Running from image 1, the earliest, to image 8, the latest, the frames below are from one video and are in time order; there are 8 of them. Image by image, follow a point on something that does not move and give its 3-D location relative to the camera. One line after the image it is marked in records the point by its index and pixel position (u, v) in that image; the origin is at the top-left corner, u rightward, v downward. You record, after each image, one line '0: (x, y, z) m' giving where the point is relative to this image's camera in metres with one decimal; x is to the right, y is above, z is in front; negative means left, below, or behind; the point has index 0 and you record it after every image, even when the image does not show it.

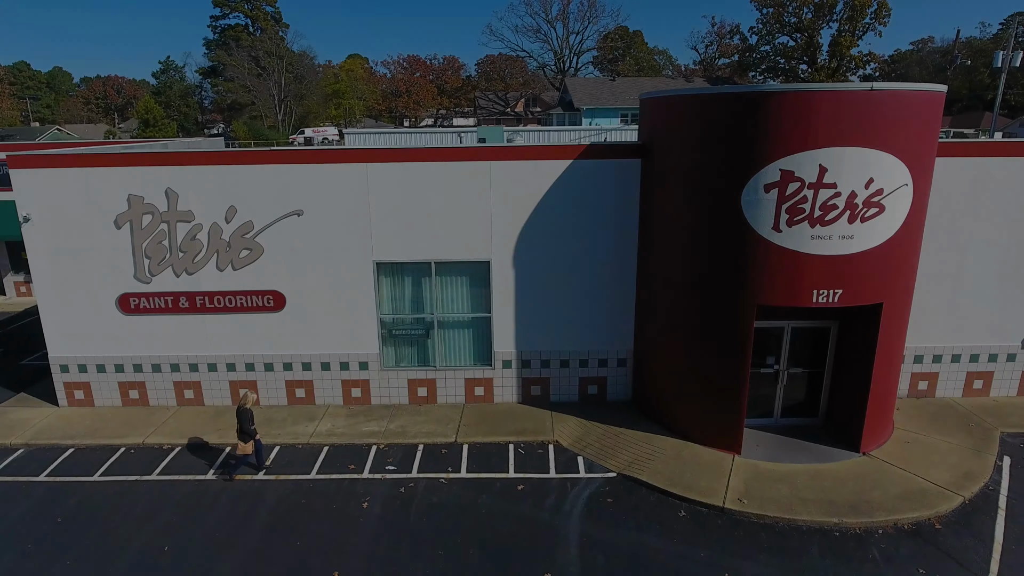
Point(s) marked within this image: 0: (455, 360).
0: (-0.9, -1.2, +12.0) m
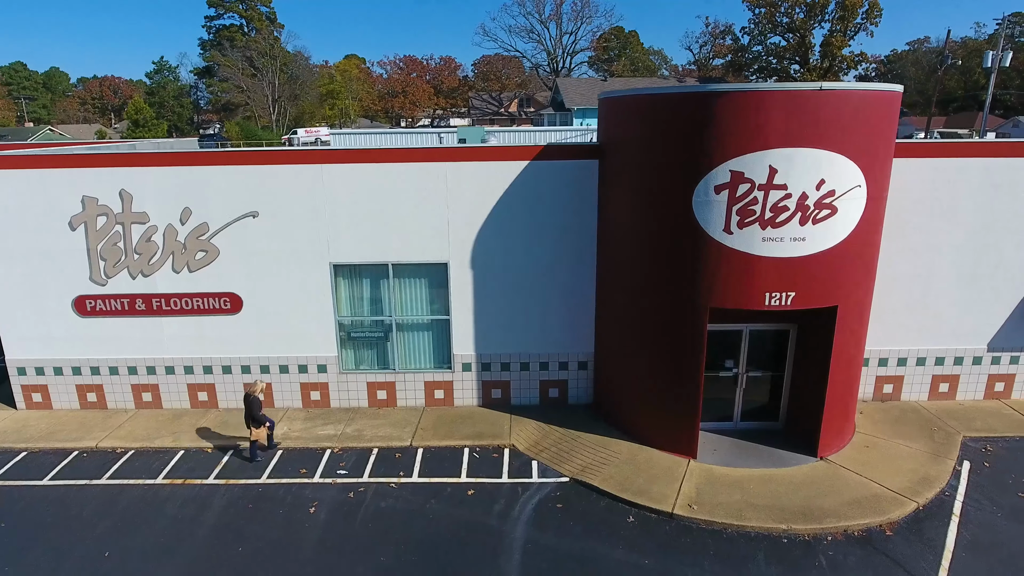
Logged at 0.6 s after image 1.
0: (-1.6, -1.2, +11.9) m
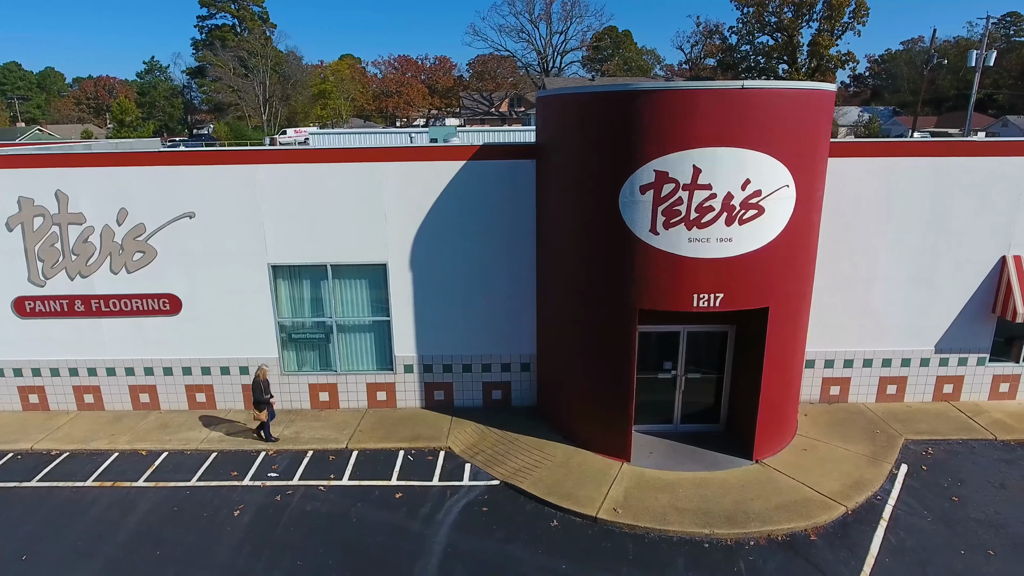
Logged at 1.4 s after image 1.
0: (-2.5, -1.3, +11.8) m
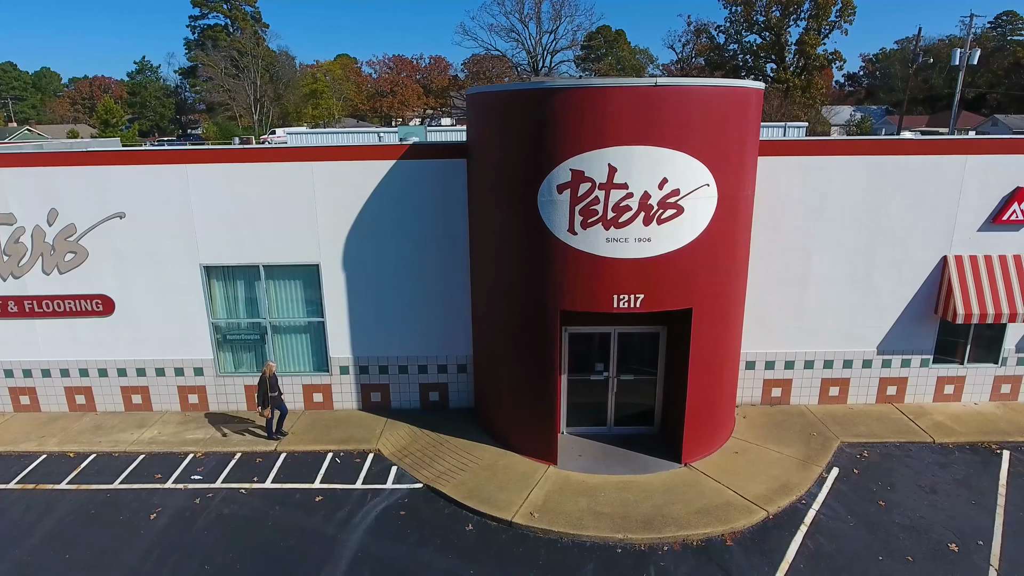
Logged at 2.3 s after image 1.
0: (-3.5, -1.3, +11.7) m
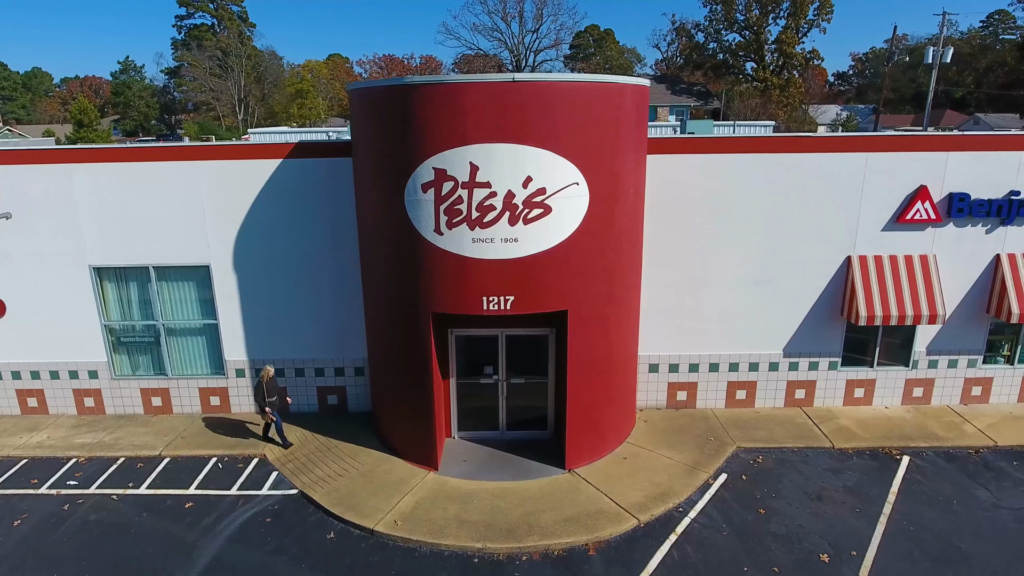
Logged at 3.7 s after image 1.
0: (-5.1, -1.3, +11.5) m
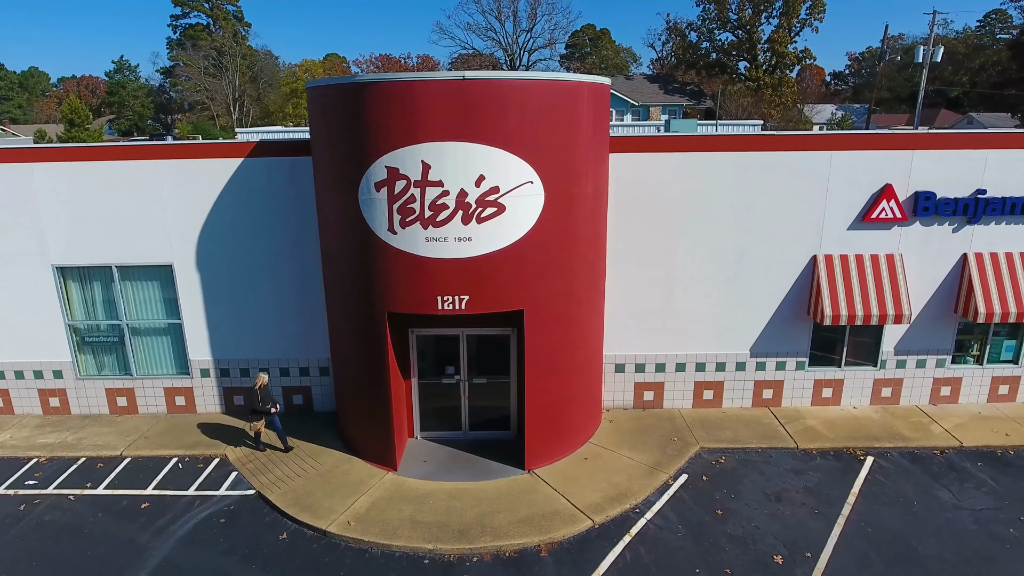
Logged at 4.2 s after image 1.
0: (-5.6, -1.3, +11.4) m
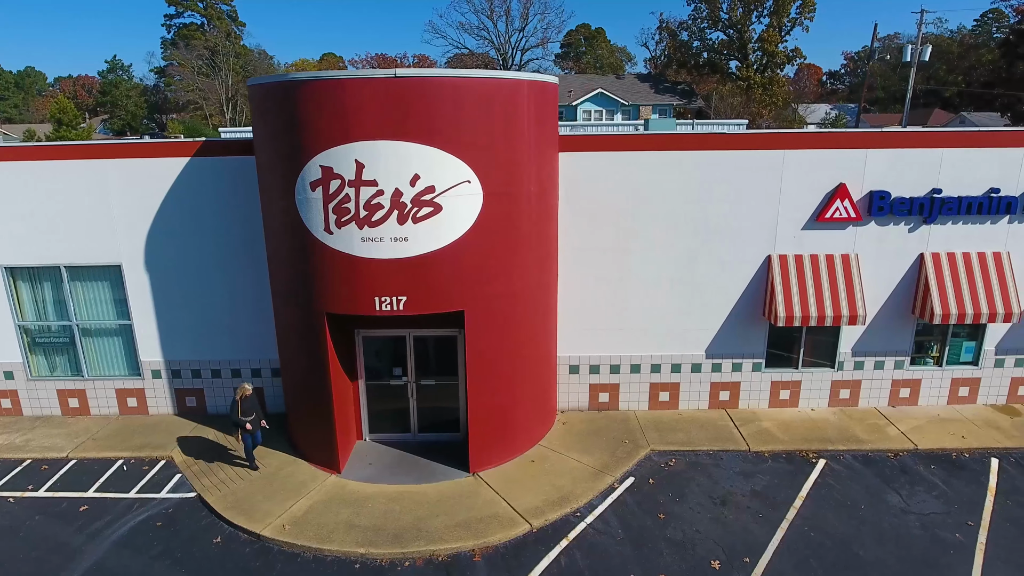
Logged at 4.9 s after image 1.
0: (-6.4, -1.3, +11.3) m
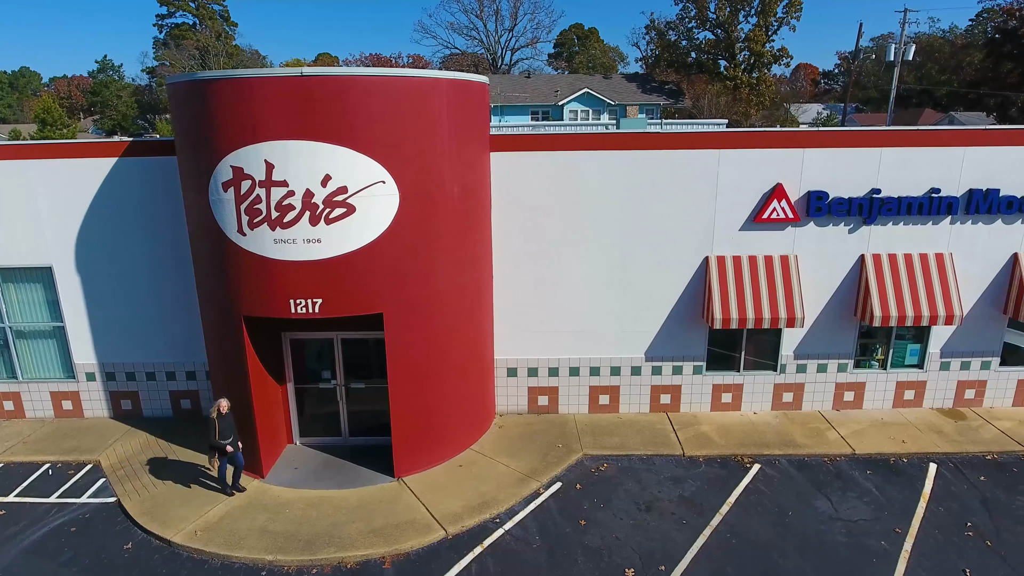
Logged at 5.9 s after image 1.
0: (-7.3, -1.3, +11.2) m
